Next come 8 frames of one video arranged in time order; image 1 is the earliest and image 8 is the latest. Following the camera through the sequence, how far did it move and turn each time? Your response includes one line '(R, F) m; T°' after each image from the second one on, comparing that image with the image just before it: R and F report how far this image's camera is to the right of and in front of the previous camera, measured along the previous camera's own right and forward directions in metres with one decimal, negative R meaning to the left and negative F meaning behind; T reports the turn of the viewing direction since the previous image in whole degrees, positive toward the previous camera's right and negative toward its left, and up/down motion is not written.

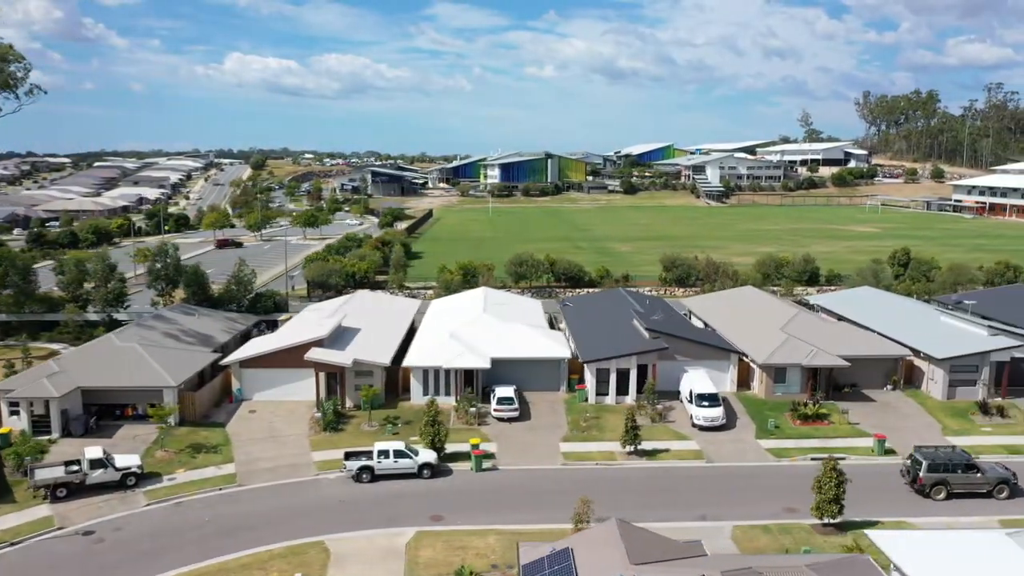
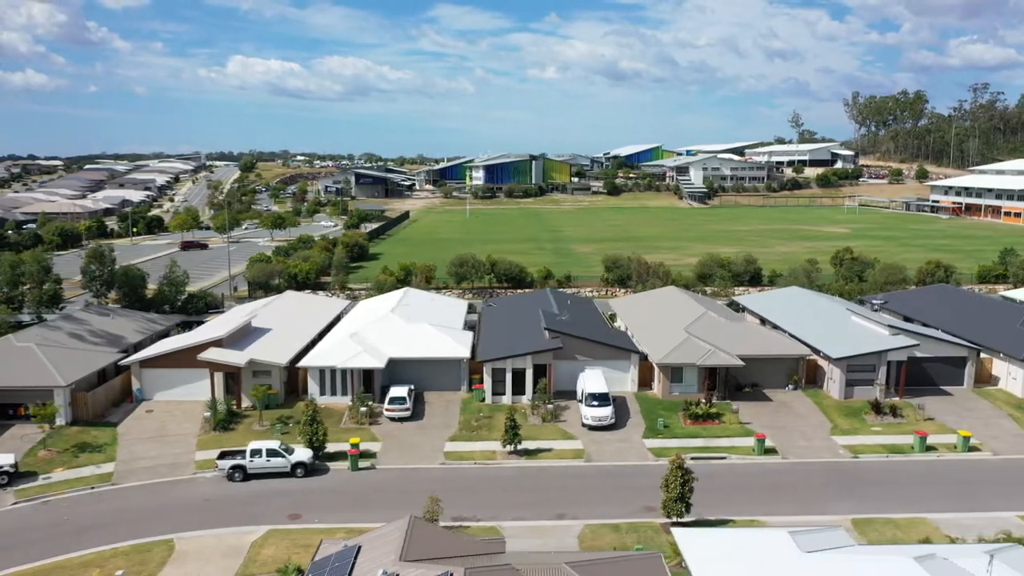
(+4.1, -0.1) m; 0°
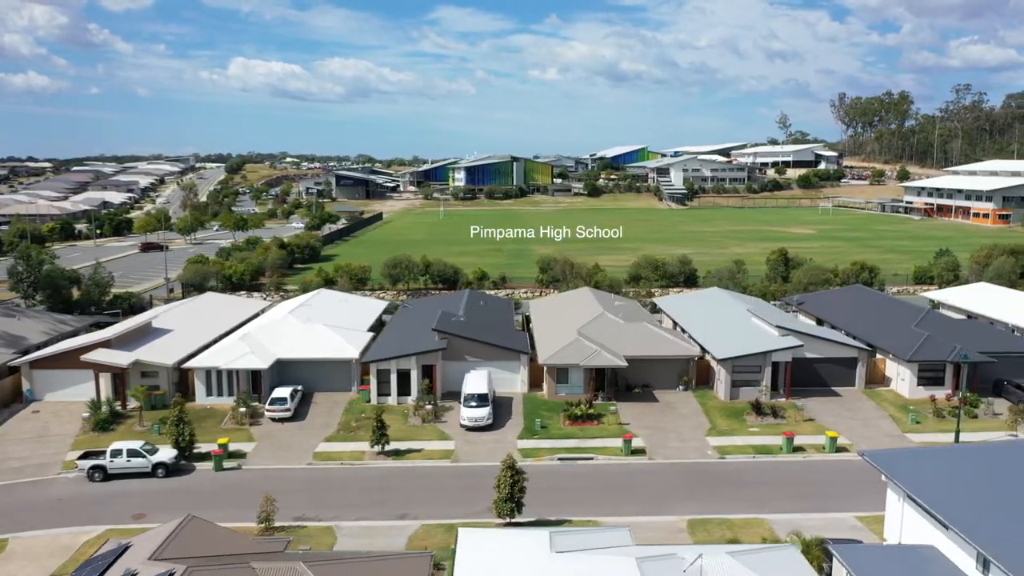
(+4.5, -0.1) m; 0°
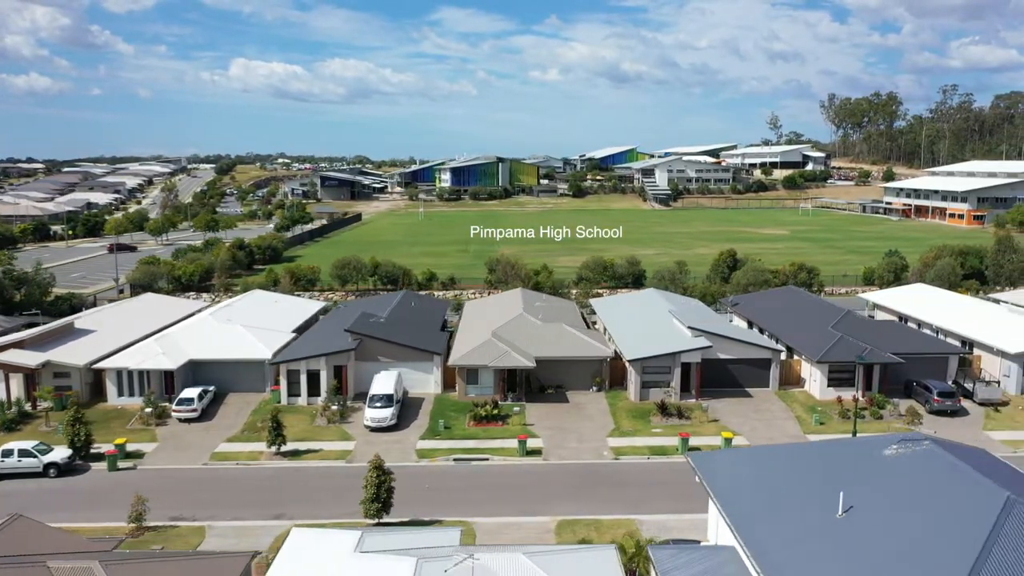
(+3.6, -0.1) m; 0°
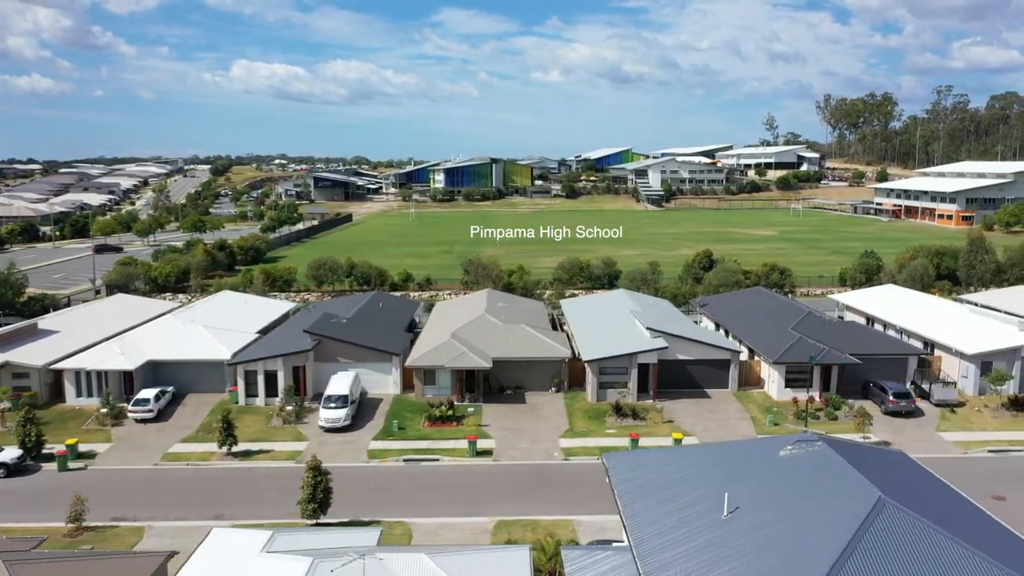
(+1.7, 0.0) m; 0°
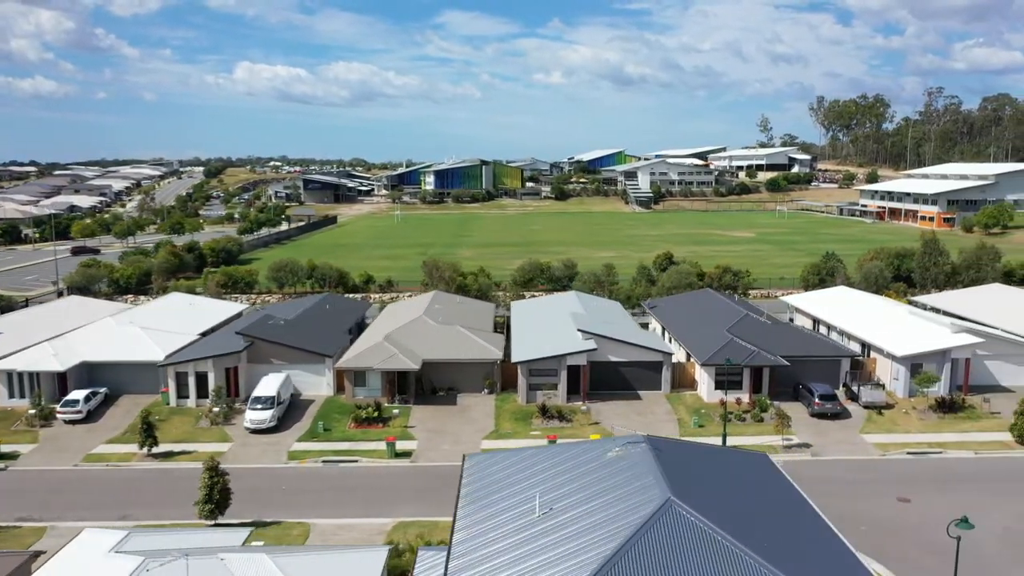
(+2.8, -0.1) m; 0°
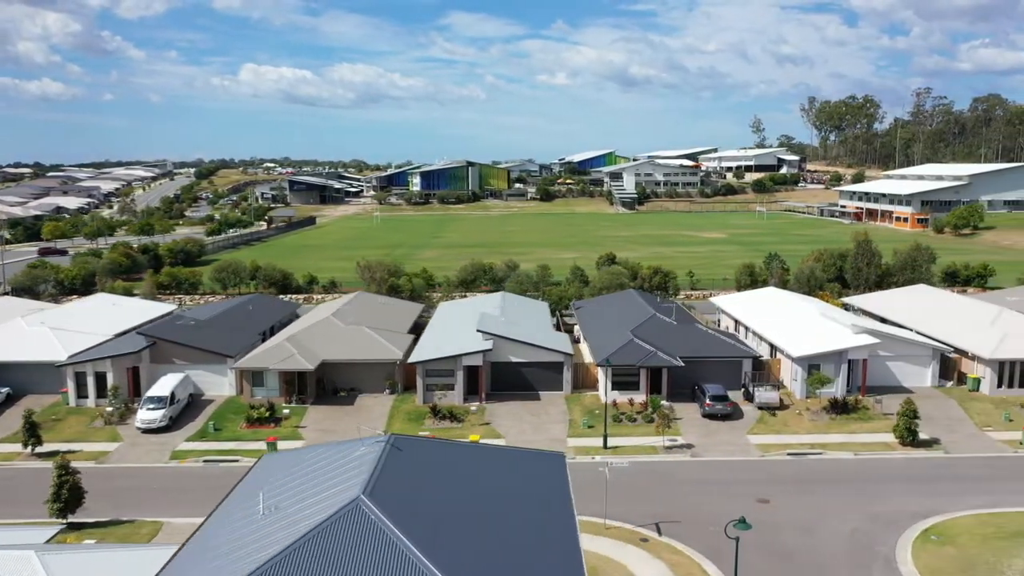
(+4.2, -0.1) m; 0°
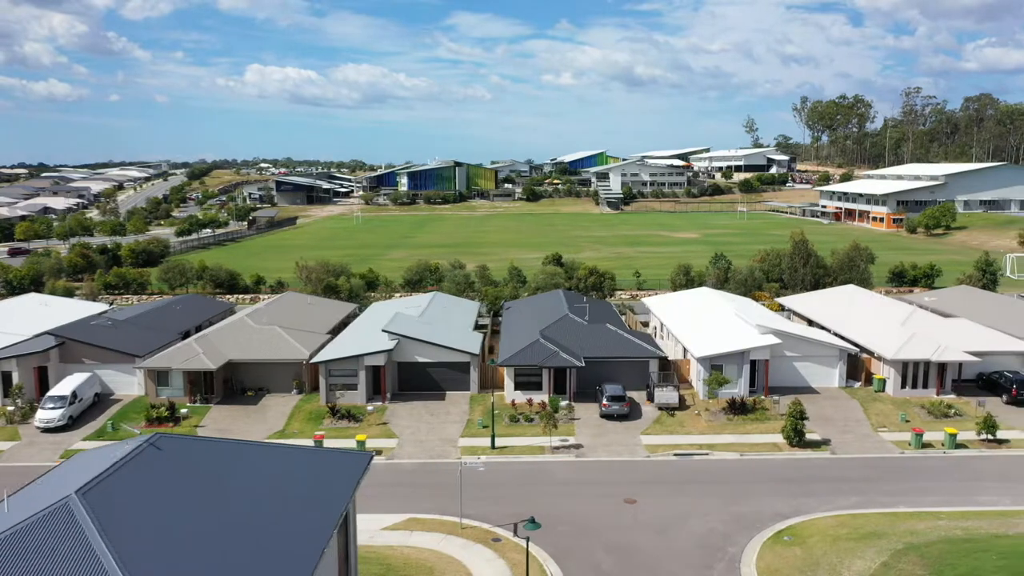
(+4.0, -0.1) m; 0°
